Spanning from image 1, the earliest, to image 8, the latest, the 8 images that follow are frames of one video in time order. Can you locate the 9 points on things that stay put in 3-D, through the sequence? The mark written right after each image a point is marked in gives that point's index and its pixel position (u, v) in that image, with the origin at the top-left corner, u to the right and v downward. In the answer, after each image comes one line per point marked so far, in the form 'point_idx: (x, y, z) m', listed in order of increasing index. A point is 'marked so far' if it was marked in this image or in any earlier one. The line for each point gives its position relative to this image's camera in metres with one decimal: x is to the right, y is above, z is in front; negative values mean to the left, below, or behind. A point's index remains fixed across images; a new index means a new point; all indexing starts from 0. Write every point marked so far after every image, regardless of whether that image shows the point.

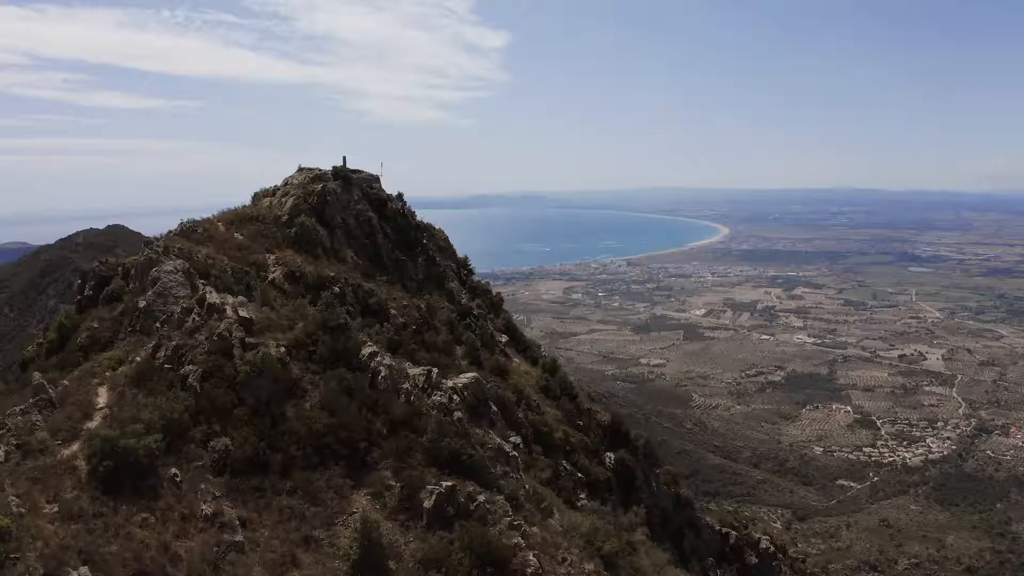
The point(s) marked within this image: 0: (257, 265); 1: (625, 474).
0: (-5.0, +0.5, +12.0) m
1: (+2.5, -4.4, +15.0) m
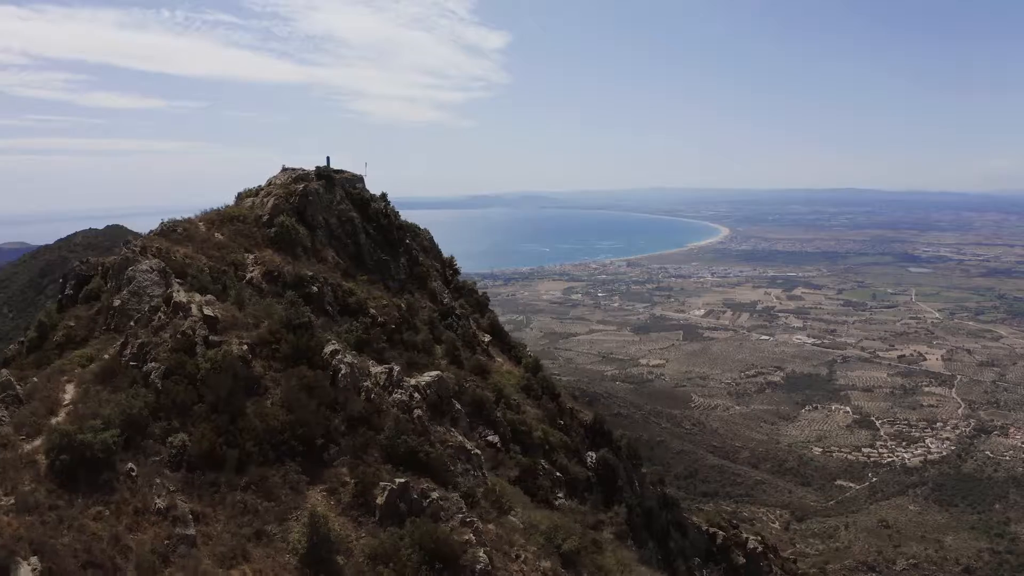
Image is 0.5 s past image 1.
0: (-5.4, +0.5, +12.0) m
1: (+2.1, -4.4, +15.0) m
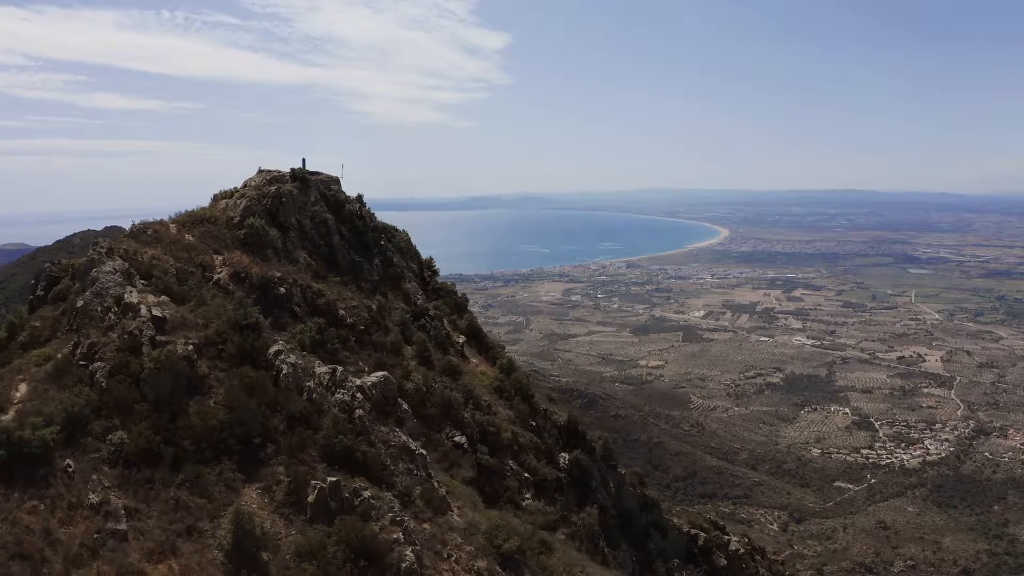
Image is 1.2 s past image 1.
0: (-6.0, +0.5, +12.1) m
1: (+1.5, -4.4, +15.1) m
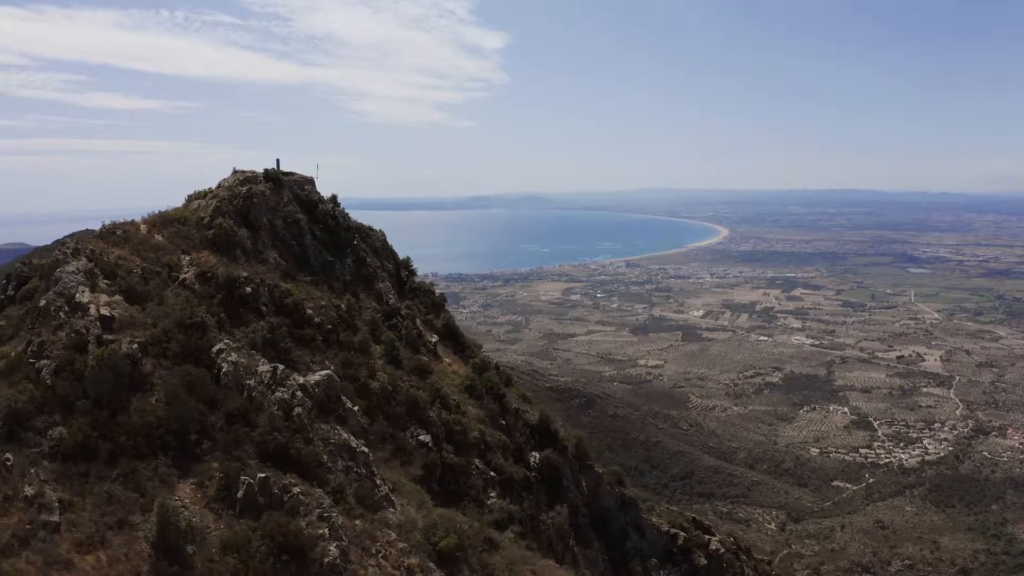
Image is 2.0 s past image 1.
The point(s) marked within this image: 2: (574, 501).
0: (-6.6, +0.5, +12.1) m
1: (+0.9, -4.4, +15.1) m
2: (+1.4, -5.0, +15.0) m
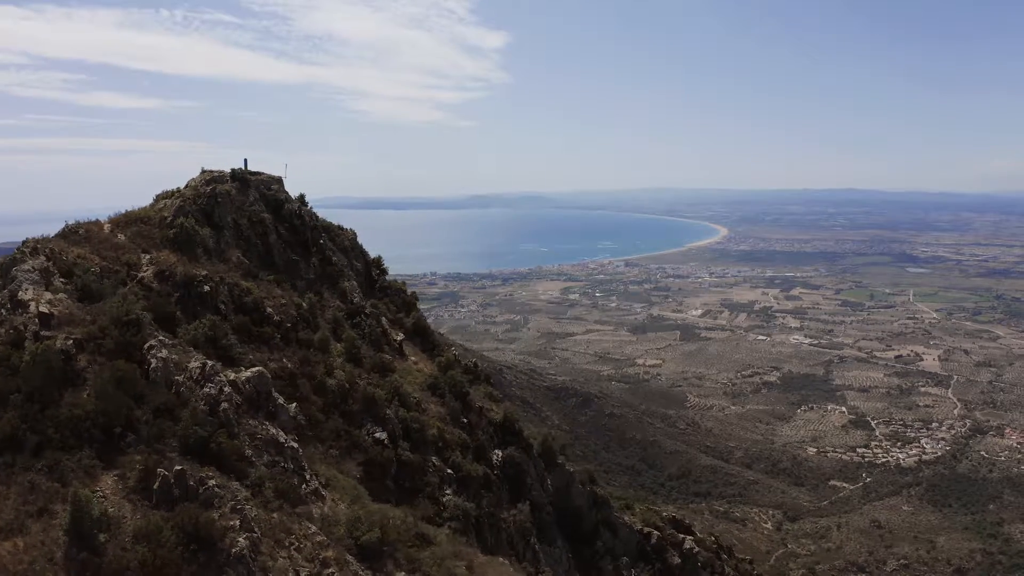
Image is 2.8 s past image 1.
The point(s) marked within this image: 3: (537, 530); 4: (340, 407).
0: (-7.4, +0.5, +12.3) m
1: (+0.1, -4.4, +15.2) m
2: (+0.6, -5.0, +15.1) m
3: (+0.6, -5.5, +14.6) m
4: (-3.4, -2.4, +12.6) m
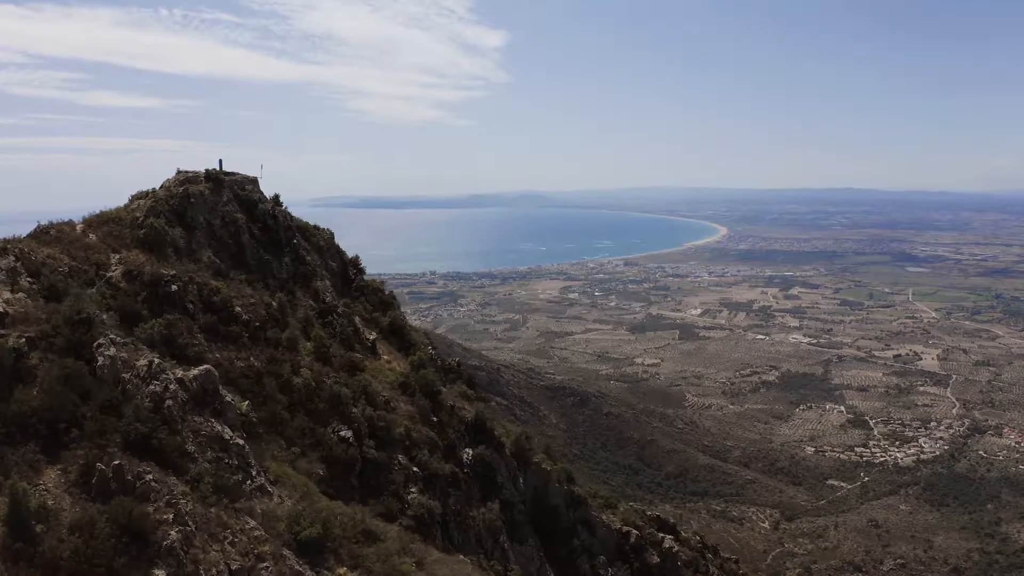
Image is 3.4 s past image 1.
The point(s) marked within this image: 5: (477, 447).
0: (-8.1, +0.5, +12.4) m
1: (-0.5, -4.4, +15.3) m
2: (0.0, -5.0, +15.2) m
3: (-0.1, -5.5, +14.7) m
4: (-4.1, -2.4, +12.8) m
5: (-0.7, -3.9, +15.8) m
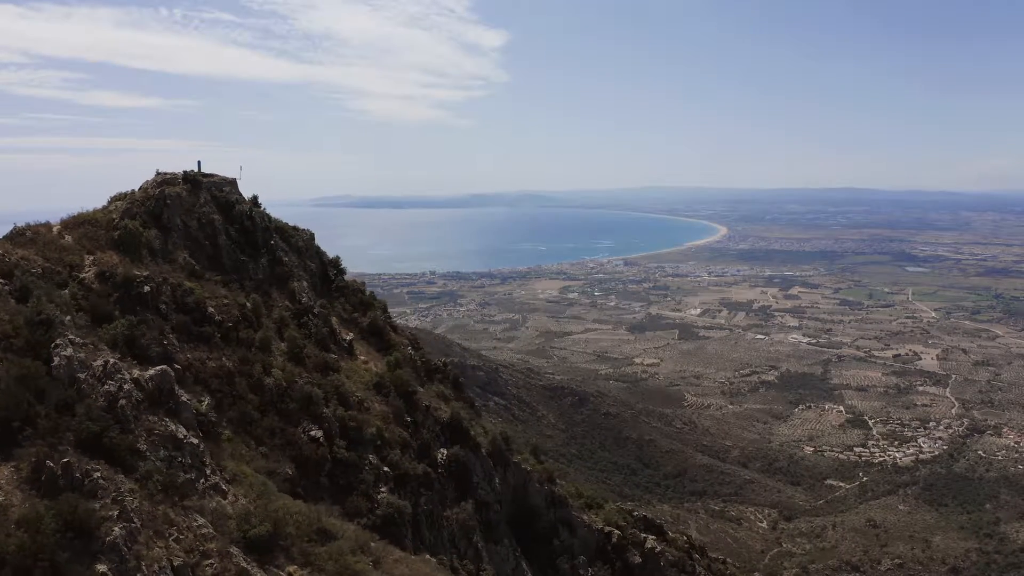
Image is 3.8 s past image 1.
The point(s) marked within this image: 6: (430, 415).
0: (-8.6, +0.5, +12.5) m
1: (-1.1, -4.4, +15.5) m
2: (-0.6, -5.0, +15.3) m
3: (-0.6, -5.5, +14.8) m
4: (-4.6, -2.4, +12.9) m
5: (-1.3, -4.0, +15.9) m
6: (-1.8, -3.2, +16.3) m
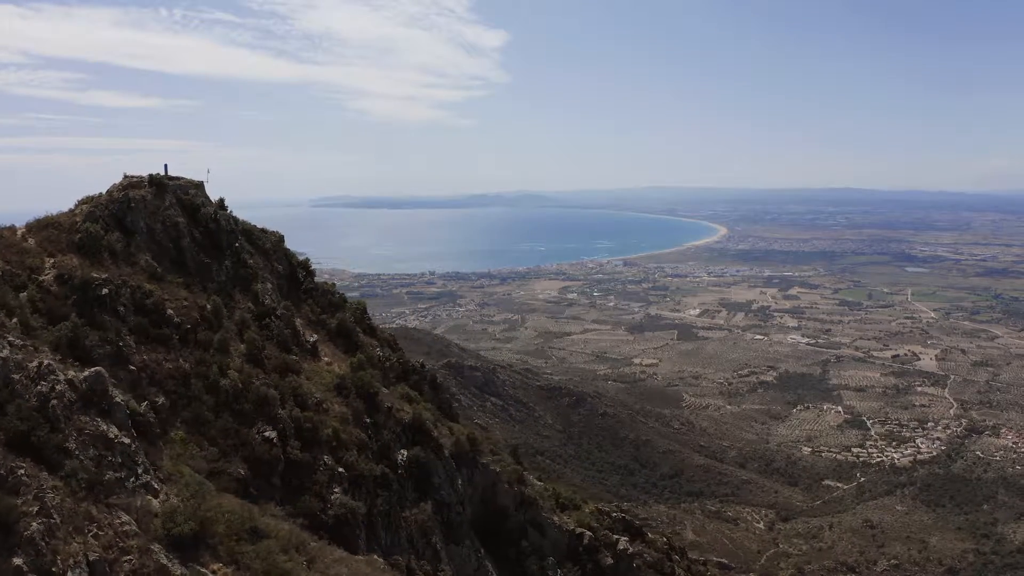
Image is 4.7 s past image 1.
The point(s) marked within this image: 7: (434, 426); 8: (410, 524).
0: (-9.5, +0.4, +12.7) m
1: (-2.0, -4.4, +15.6) m
2: (-1.4, -5.0, +15.5) m
3: (-1.5, -5.6, +15.0) m
4: (-5.5, -2.4, +13.1) m
5: (-2.2, -4.0, +16.1) m
6: (-2.7, -3.3, +16.4) m
7: (-1.7, -3.7, +17.4) m
8: (-2.2, -5.1, +14.2) m
